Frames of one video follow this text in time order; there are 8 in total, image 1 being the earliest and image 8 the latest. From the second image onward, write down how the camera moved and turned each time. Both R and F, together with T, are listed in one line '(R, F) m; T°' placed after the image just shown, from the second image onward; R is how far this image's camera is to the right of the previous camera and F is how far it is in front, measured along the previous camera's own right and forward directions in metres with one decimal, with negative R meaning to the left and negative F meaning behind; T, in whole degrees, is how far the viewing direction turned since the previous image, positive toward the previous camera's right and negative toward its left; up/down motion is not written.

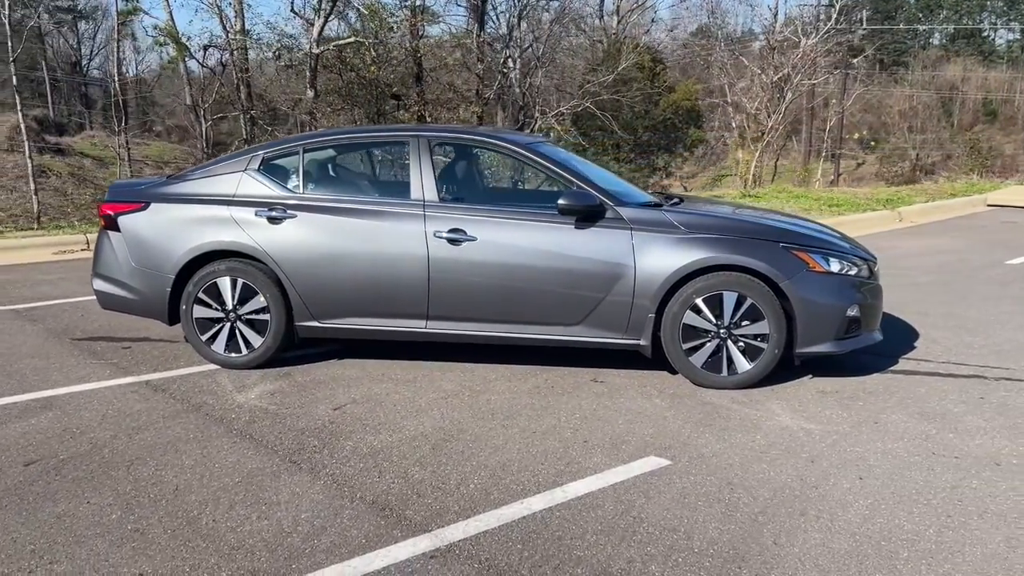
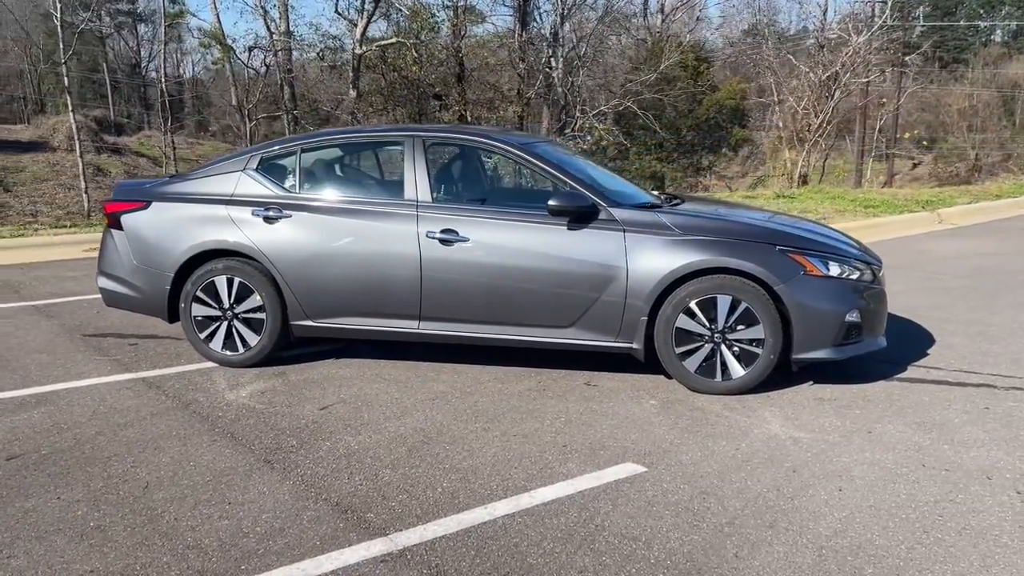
(+0.3, +0.1) m; -3°
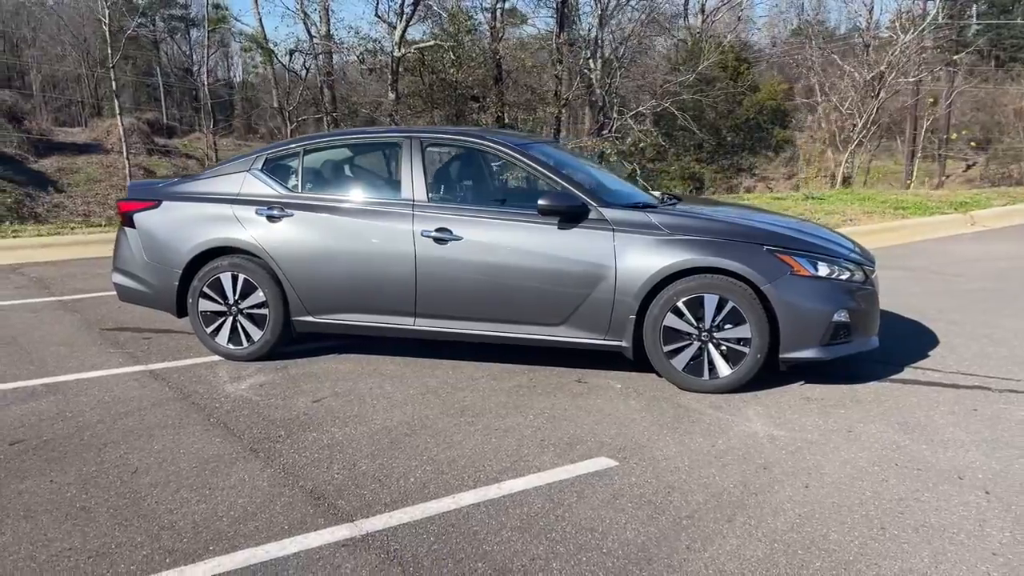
(+0.3, -0.1) m; -3°
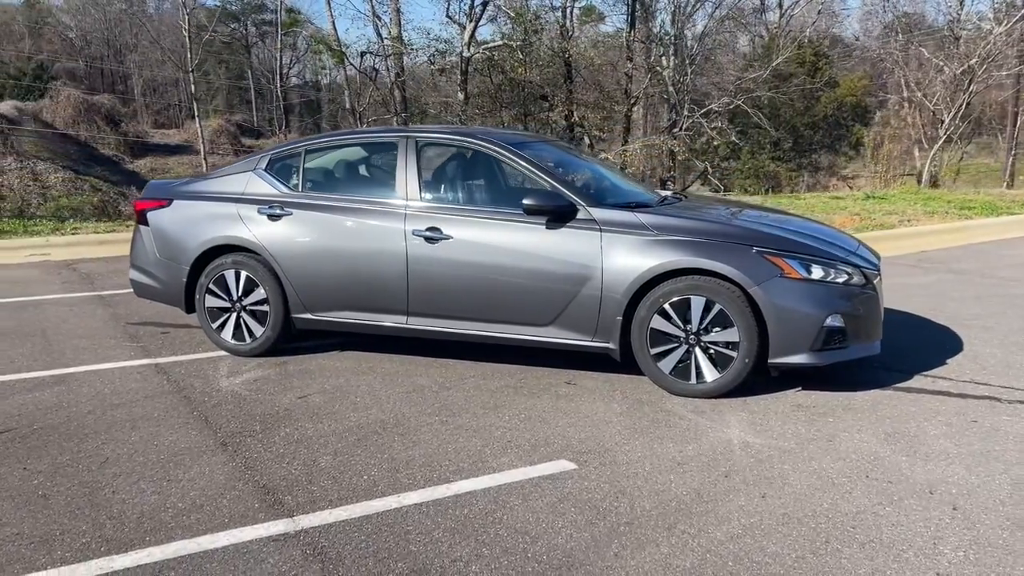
(+0.5, 0.0) m; -5°
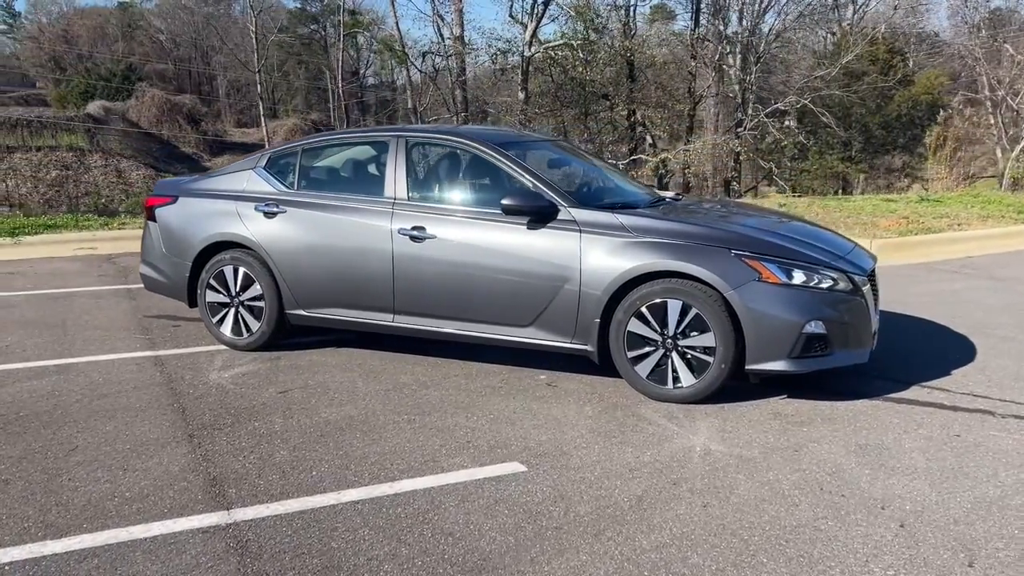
(+0.5, 0.0) m; -5°
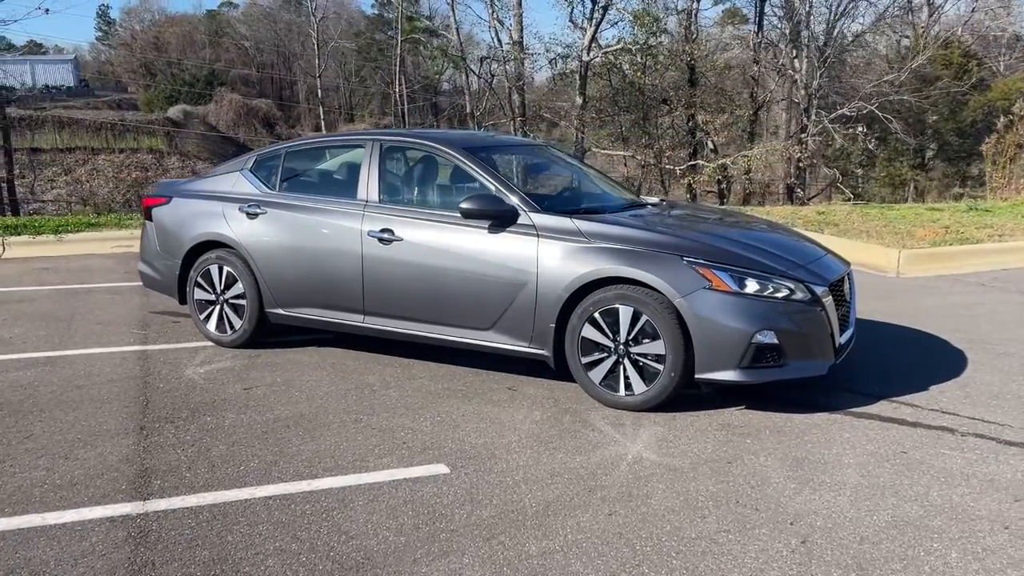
(+0.6, 0.0) m; -4°
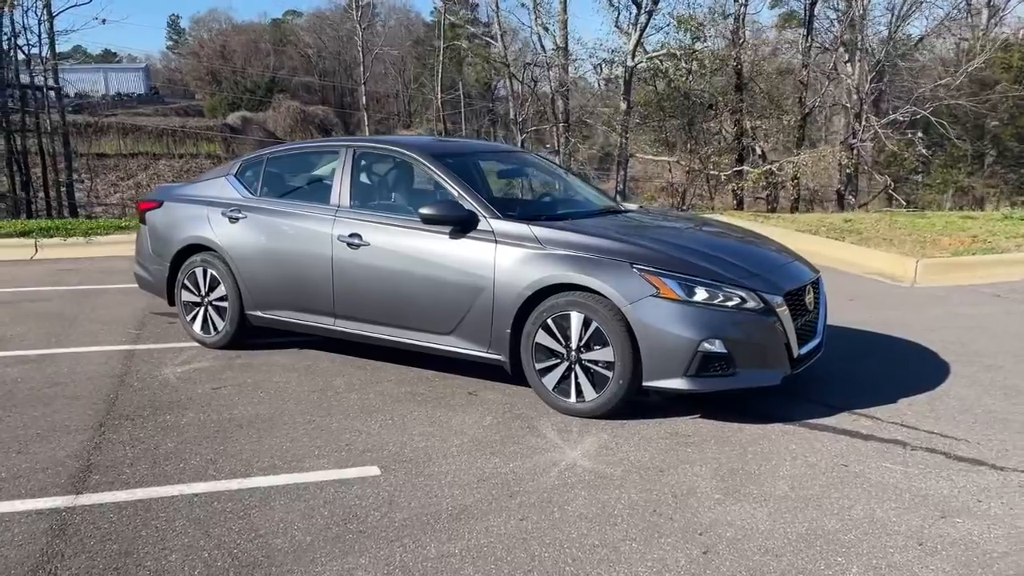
(+0.5, 0.0) m; -4°
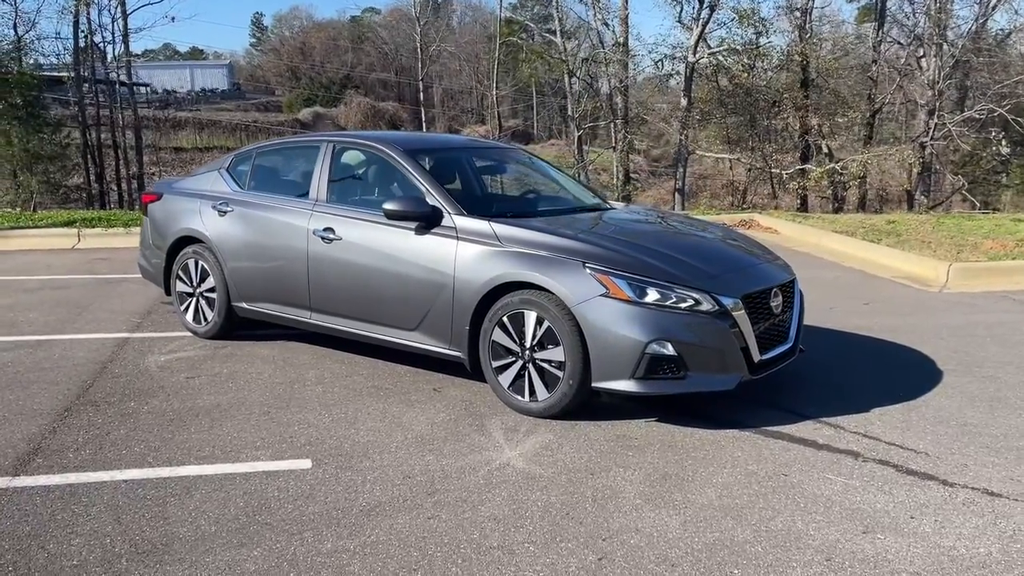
(+0.6, +0.1) m; -4°
